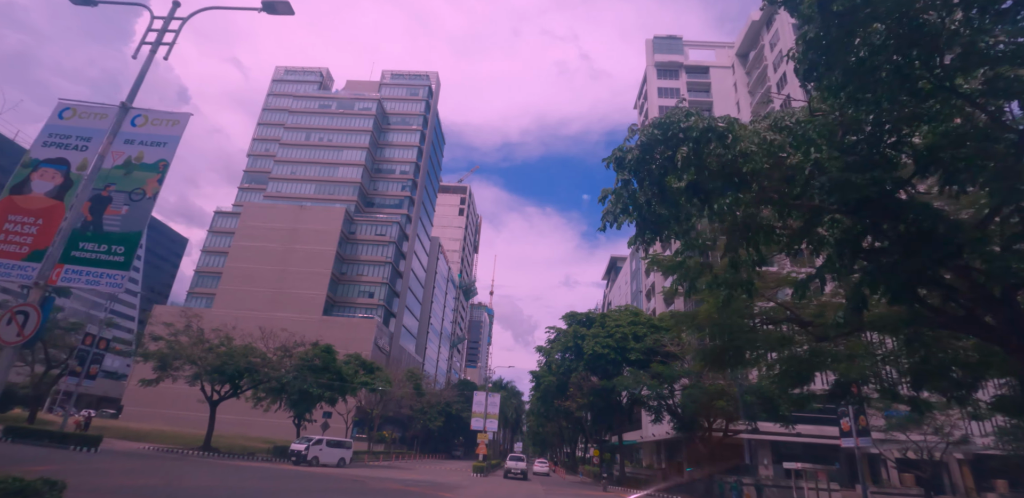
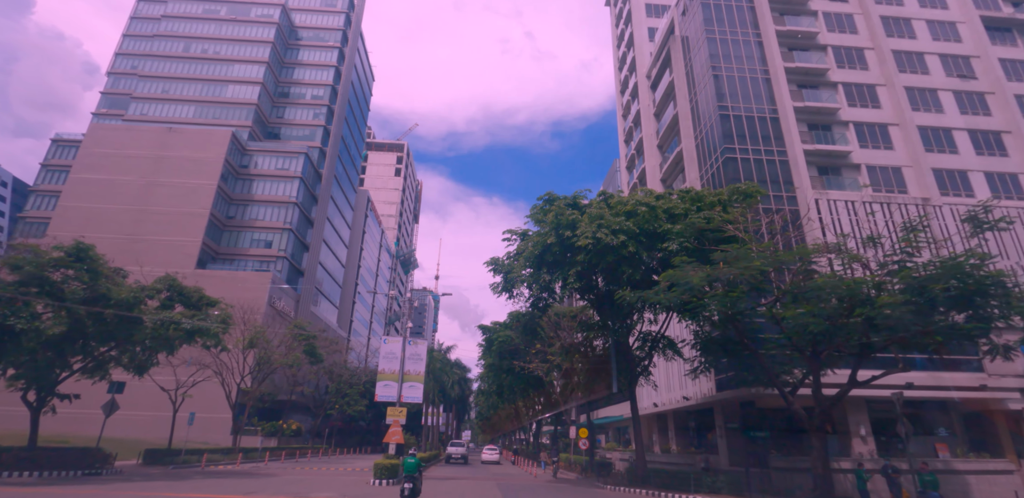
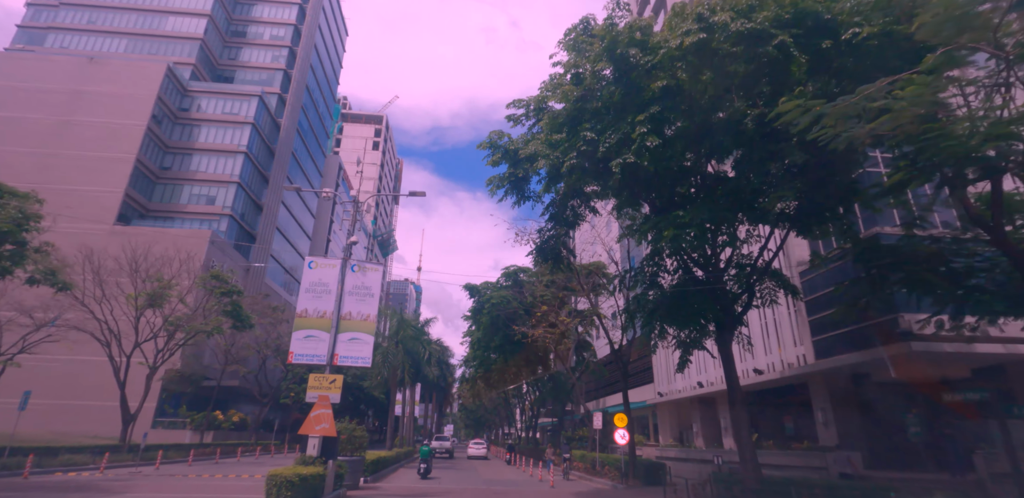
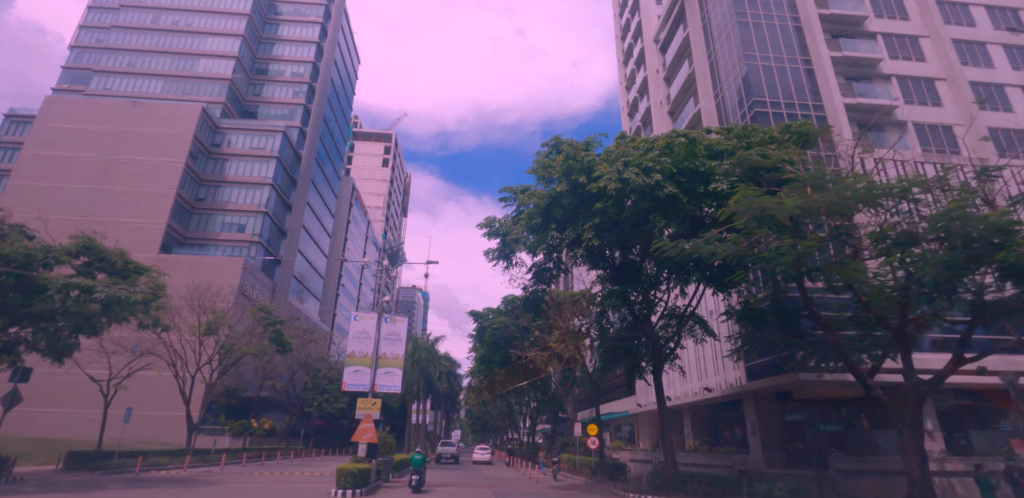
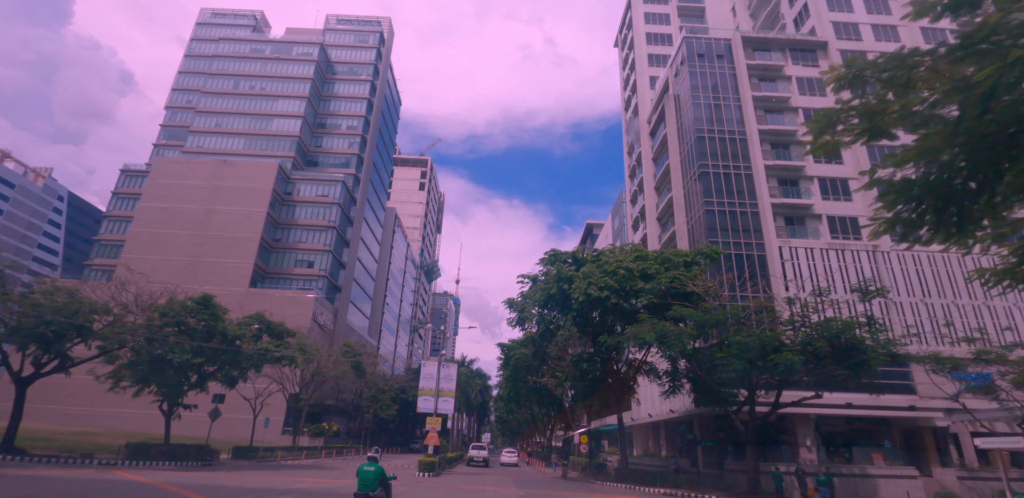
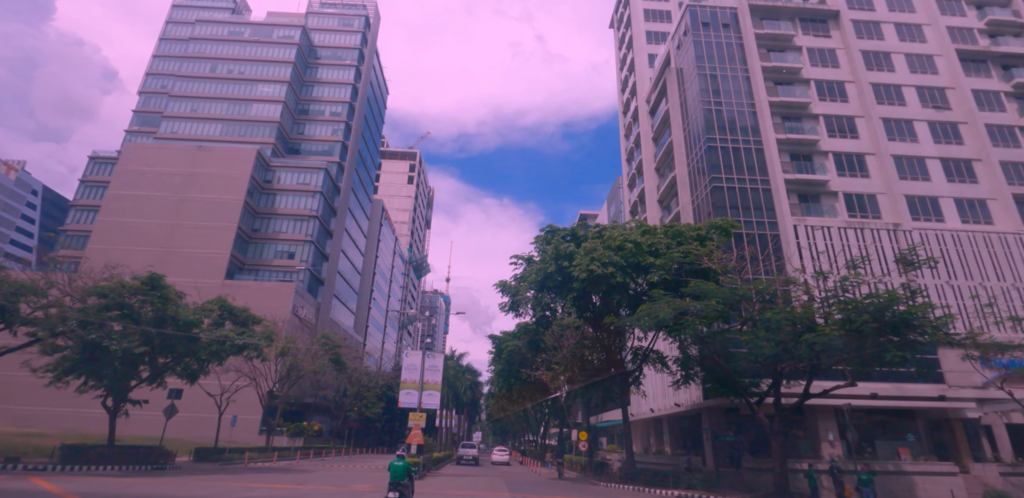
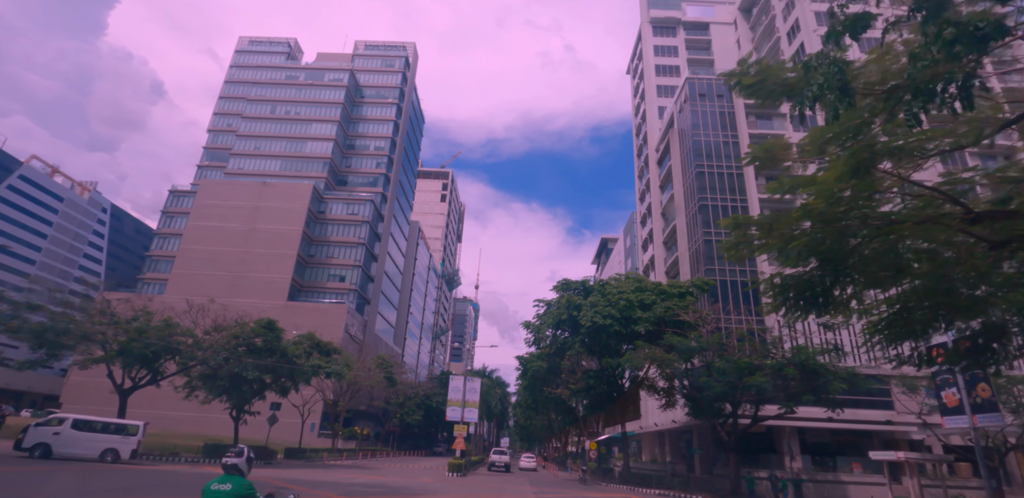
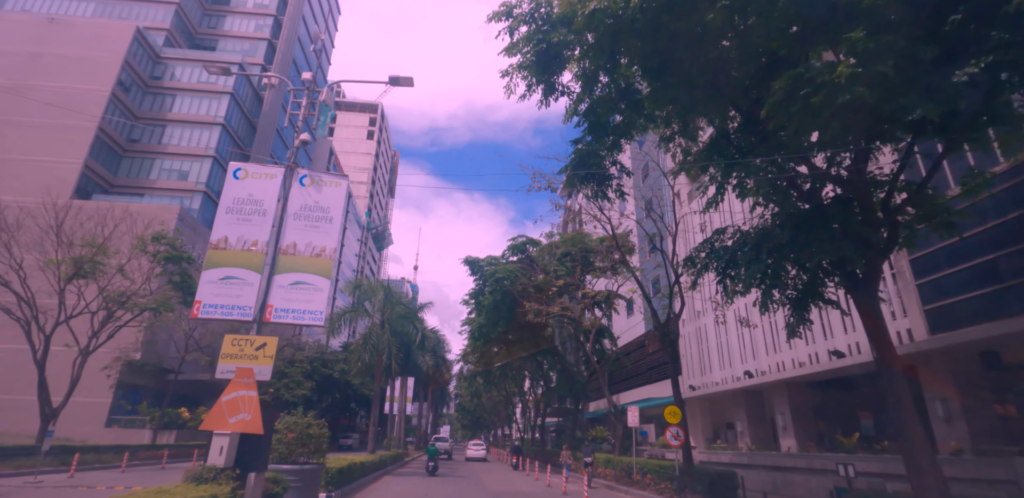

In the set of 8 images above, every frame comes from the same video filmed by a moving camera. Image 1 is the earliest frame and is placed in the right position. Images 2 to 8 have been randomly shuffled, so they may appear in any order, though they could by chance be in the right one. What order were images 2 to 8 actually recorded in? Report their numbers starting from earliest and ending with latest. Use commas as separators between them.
7, 5, 6, 2, 4, 3, 8
